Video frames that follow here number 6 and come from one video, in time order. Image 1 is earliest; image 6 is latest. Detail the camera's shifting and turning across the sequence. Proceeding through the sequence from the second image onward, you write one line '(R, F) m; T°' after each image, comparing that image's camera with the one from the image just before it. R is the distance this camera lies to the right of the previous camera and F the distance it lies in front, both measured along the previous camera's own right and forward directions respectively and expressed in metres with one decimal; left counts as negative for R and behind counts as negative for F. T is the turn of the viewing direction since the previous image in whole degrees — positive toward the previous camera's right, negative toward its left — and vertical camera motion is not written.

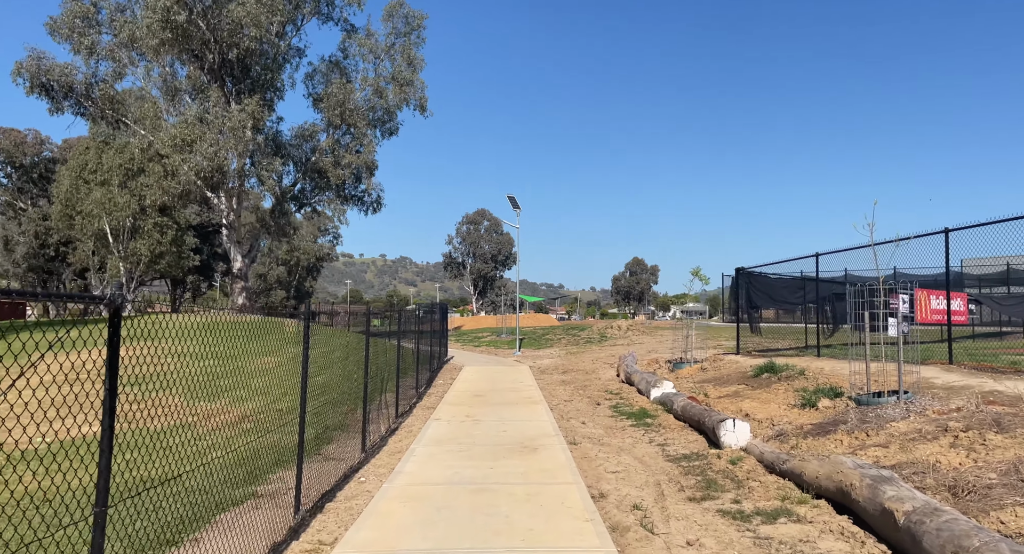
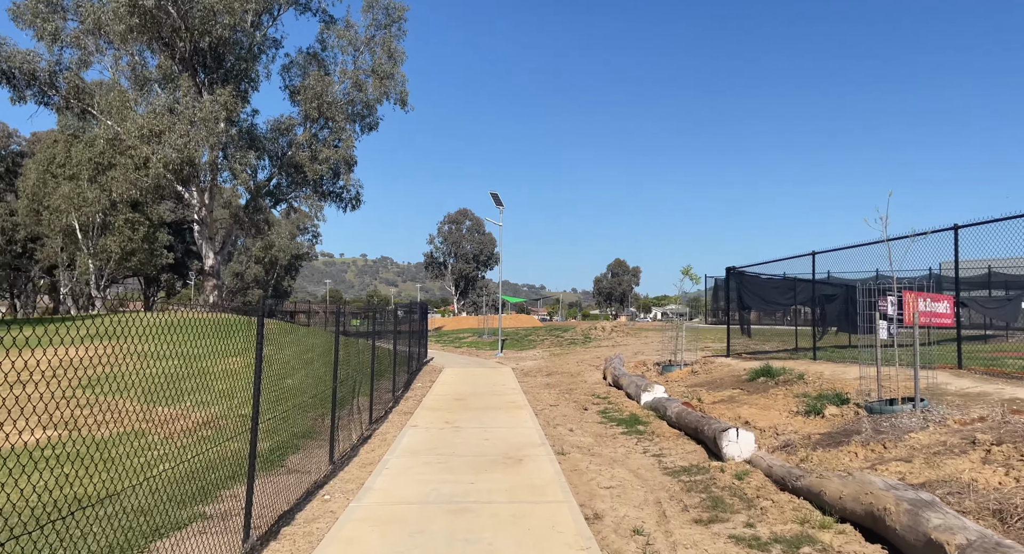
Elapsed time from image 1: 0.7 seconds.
(0.0, +0.6) m; +2°
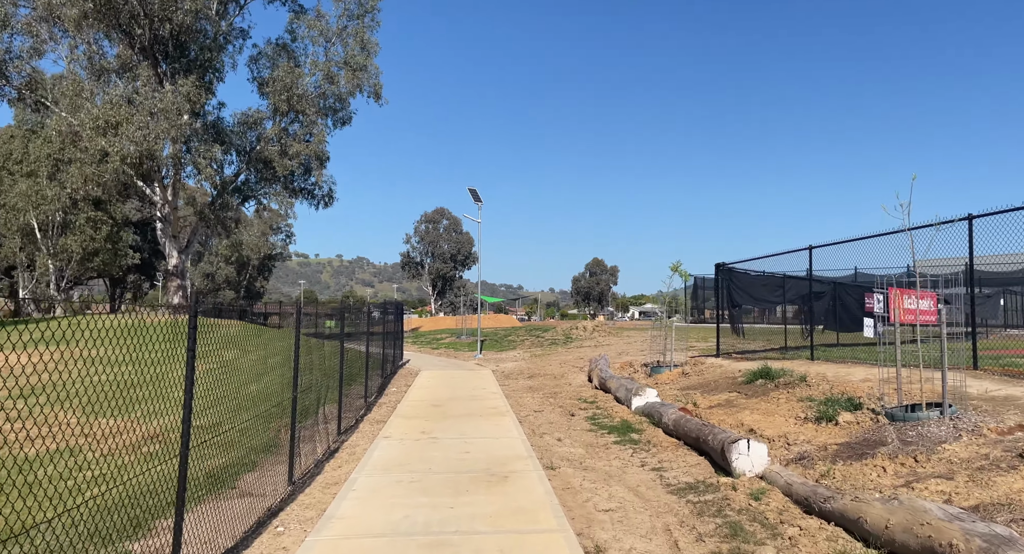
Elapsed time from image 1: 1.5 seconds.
(-0.1, +0.7) m; +2°
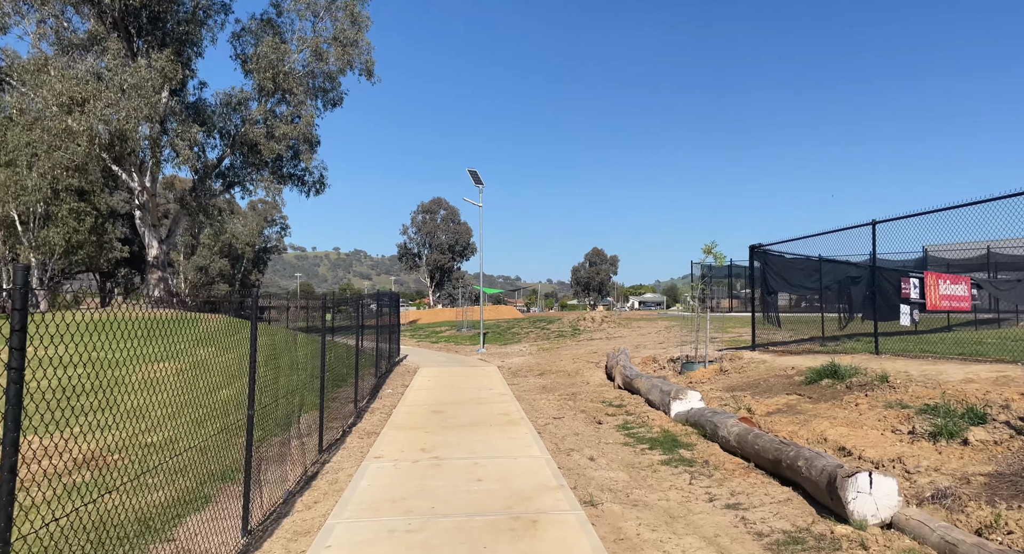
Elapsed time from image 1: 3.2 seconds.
(-0.2, +1.5) m; 0°
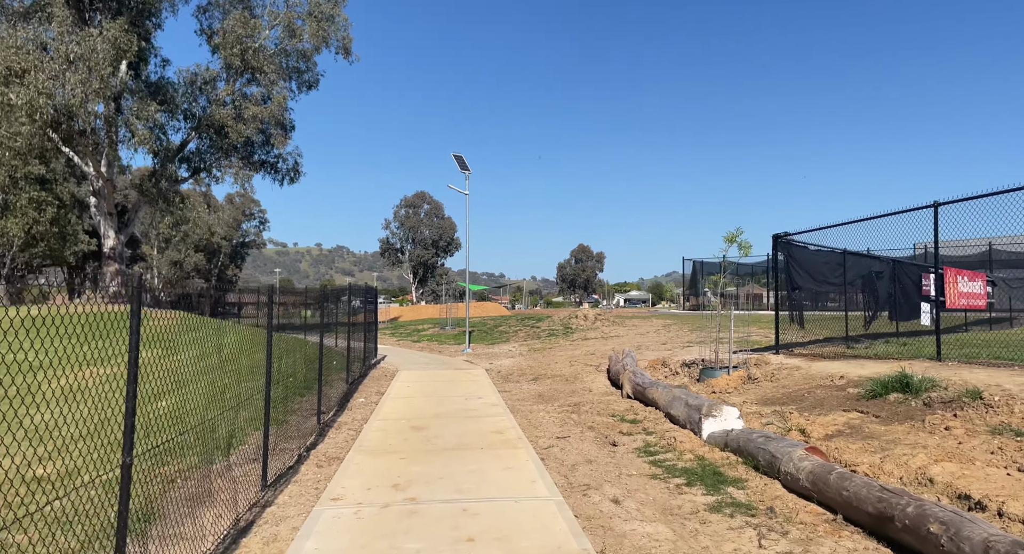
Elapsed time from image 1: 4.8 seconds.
(-0.1, +1.5) m; +2°
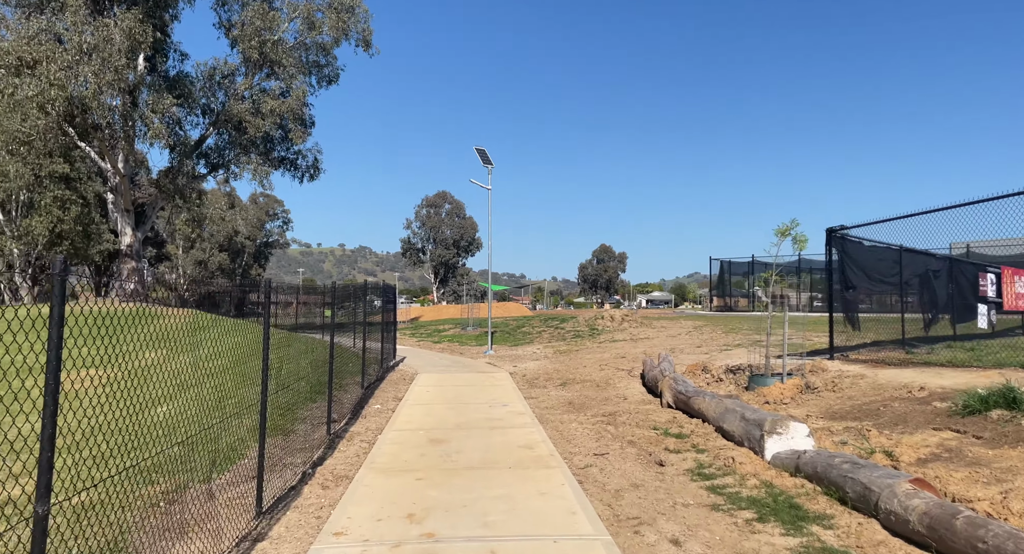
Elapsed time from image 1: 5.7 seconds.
(-0.1, +0.8) m; -2°
